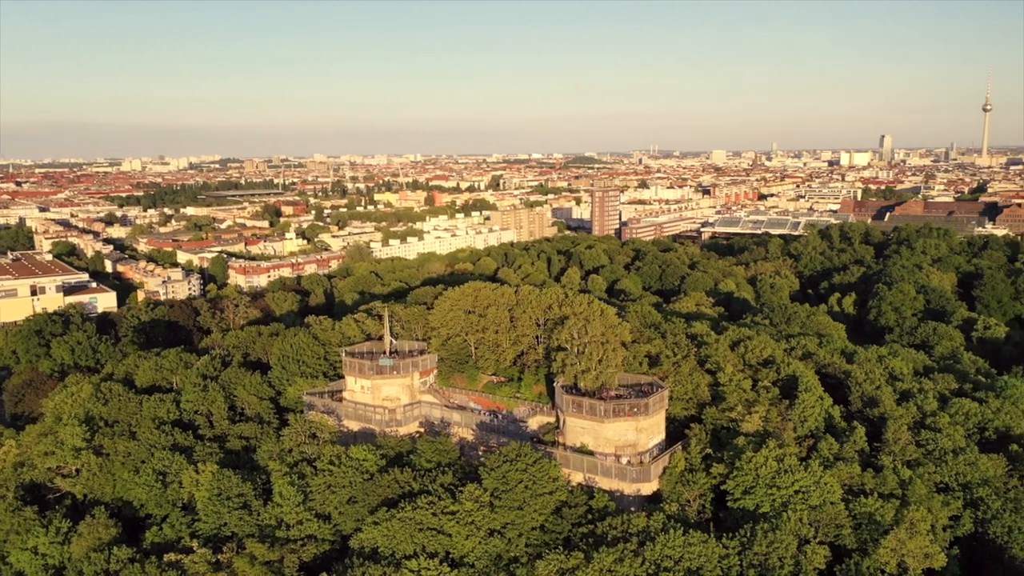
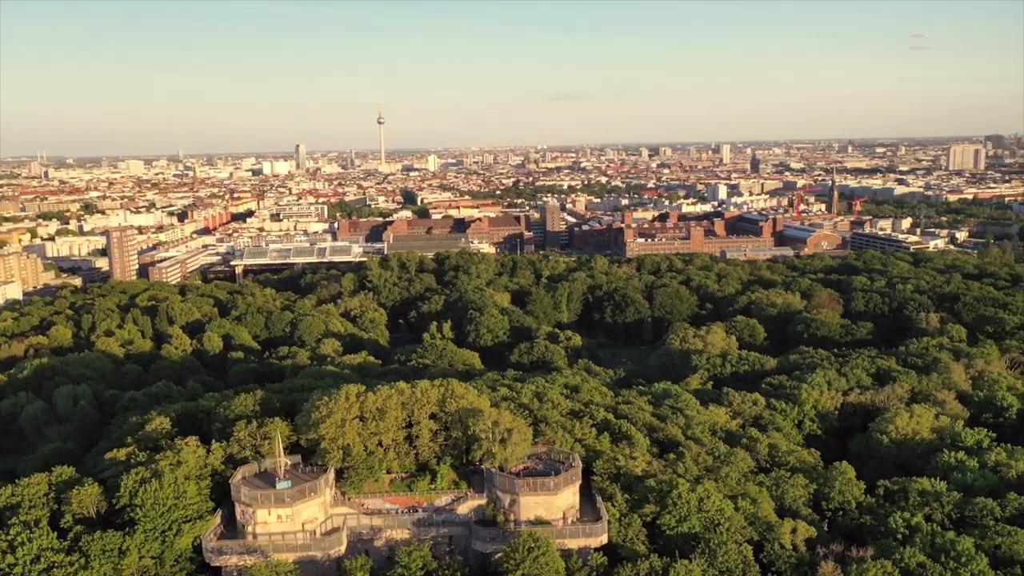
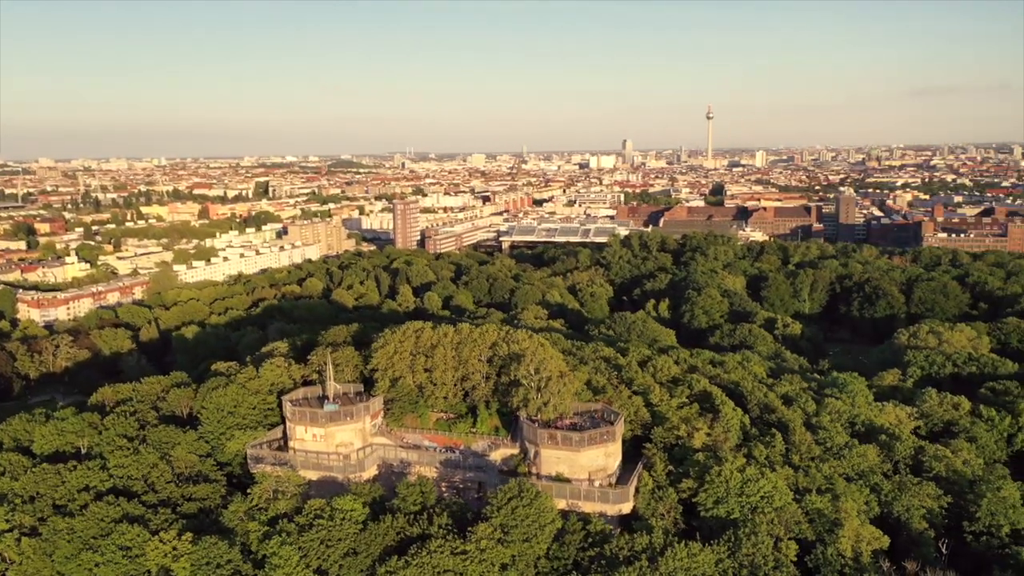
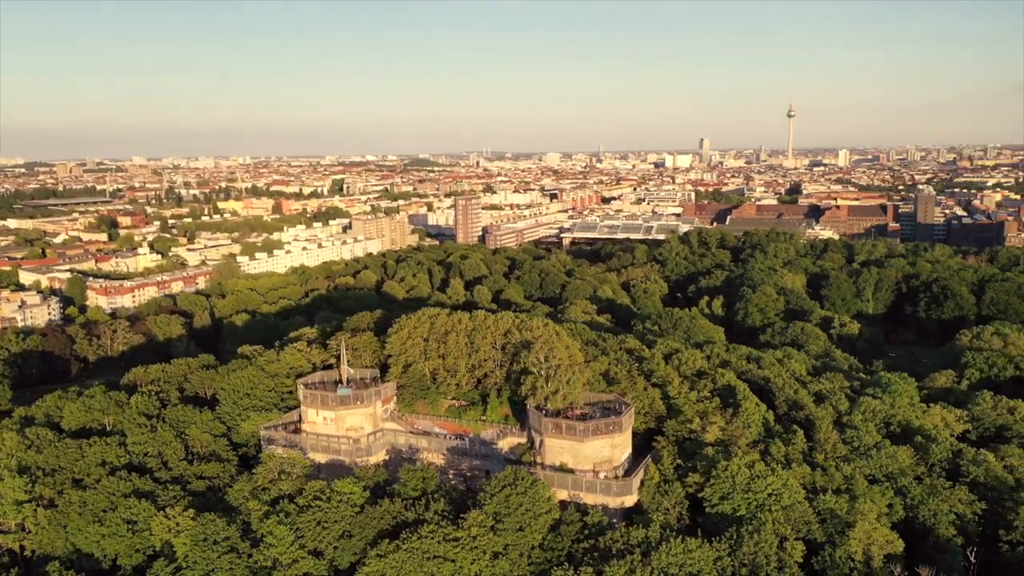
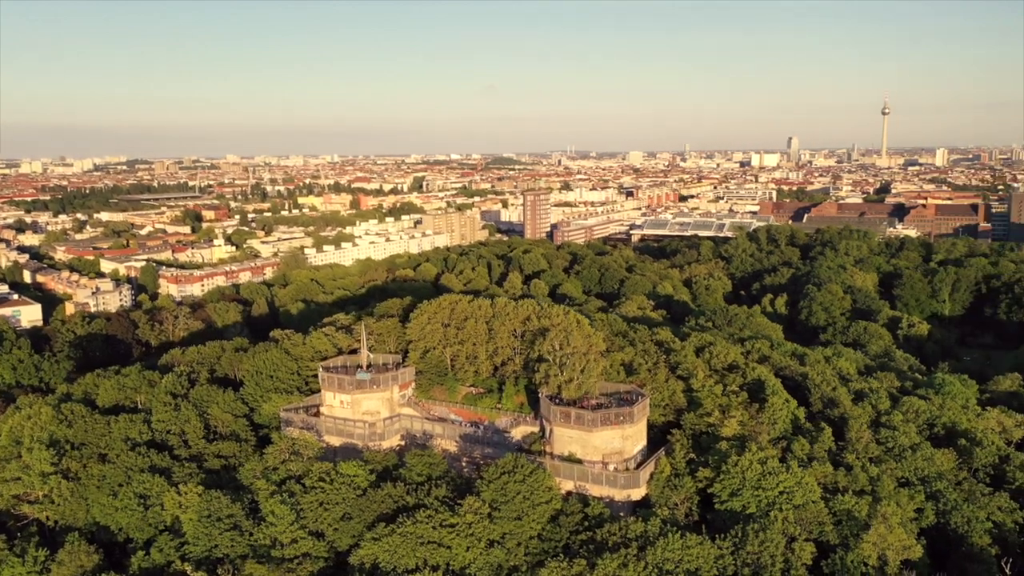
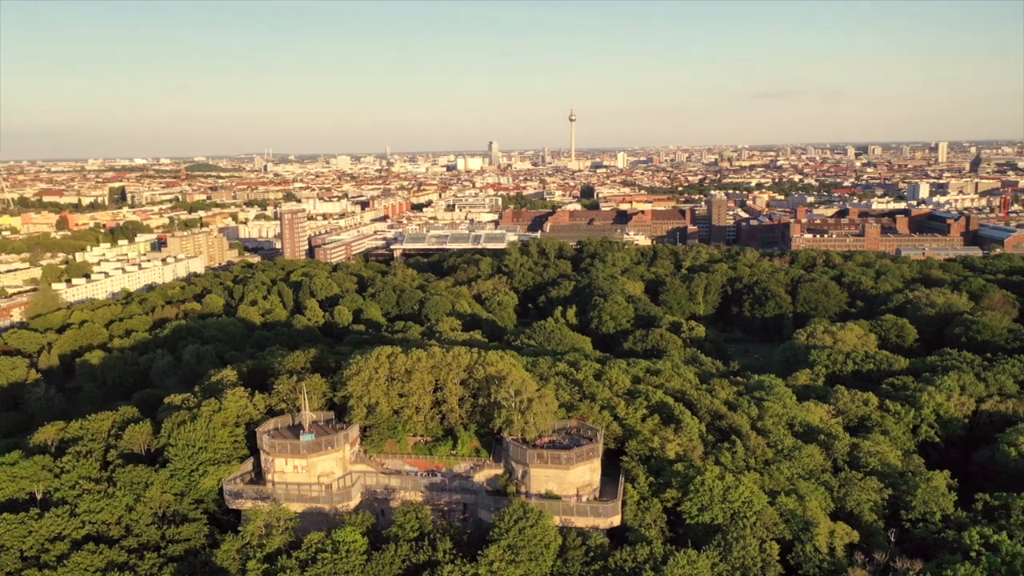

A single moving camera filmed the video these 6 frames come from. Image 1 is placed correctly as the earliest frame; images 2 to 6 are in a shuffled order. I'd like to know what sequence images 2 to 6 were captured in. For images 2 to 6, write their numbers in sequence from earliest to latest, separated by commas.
5, 4, 3, 6, 2
